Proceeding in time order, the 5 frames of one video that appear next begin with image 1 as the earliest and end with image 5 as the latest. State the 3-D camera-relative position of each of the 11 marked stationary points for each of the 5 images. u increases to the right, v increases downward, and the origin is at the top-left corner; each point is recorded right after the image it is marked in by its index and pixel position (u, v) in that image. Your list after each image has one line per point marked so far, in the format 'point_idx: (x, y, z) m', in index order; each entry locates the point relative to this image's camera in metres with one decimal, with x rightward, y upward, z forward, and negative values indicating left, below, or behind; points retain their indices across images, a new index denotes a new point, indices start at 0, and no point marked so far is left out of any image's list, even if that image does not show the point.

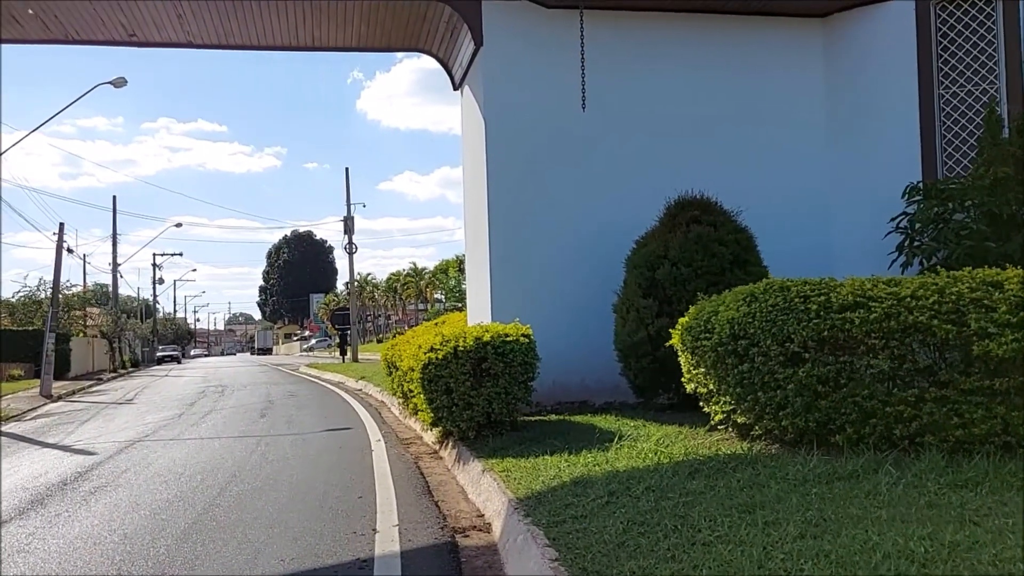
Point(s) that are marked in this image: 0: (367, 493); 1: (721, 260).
0: (-1.4, -2.0, +8.3) m
1: (+2.4, +0.3, +9.8) m
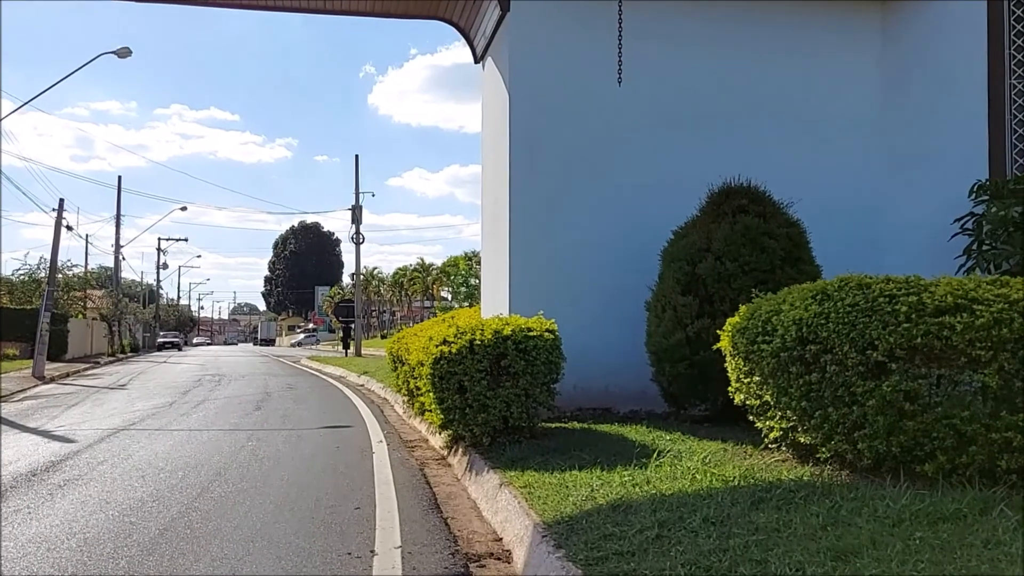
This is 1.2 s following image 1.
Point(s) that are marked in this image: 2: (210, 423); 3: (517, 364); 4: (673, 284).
0: (-1.3, -1.9, +7.3) m
1: (+2.7, +0.3, +8.7) m
2: (-5.1, -2.3, +14.2) m
3: (0.0, -0.7, +8.2) m
4: (+1.7, 0.0, +9.0) m
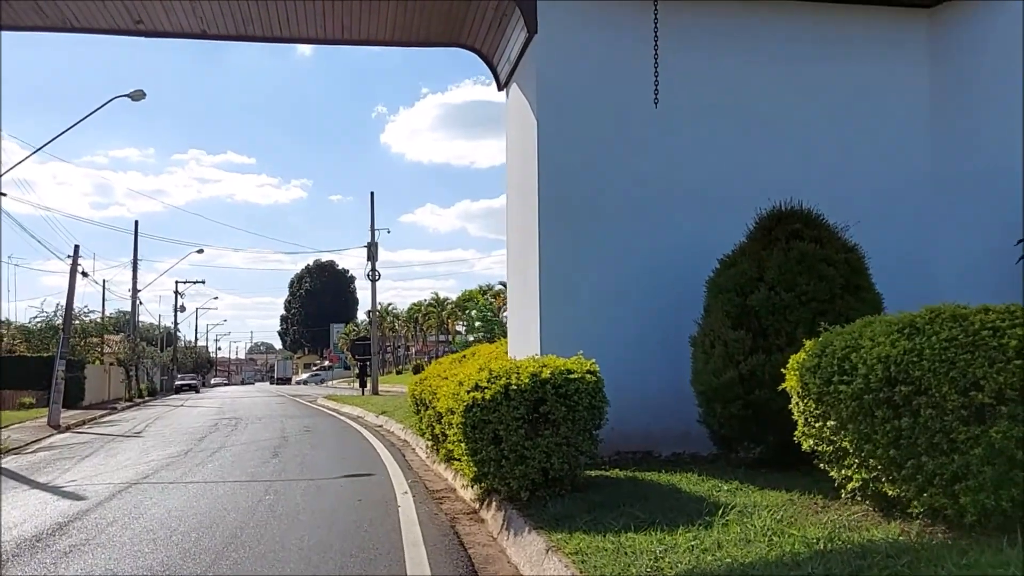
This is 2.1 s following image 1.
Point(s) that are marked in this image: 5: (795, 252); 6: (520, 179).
0: (-0.9, -2.2, +6.6) m
1: (+3.0, 0.0, +8.0) m
2: (-4.6, -3.0, +13.5) m
3: (+0.4, -1.1, +7.4) m
4: (+2.1, -0.3, +8.3) m
5: (+2.7, +0.3, +8.1) m
6: (+0.1, +1.5, +11.5) m
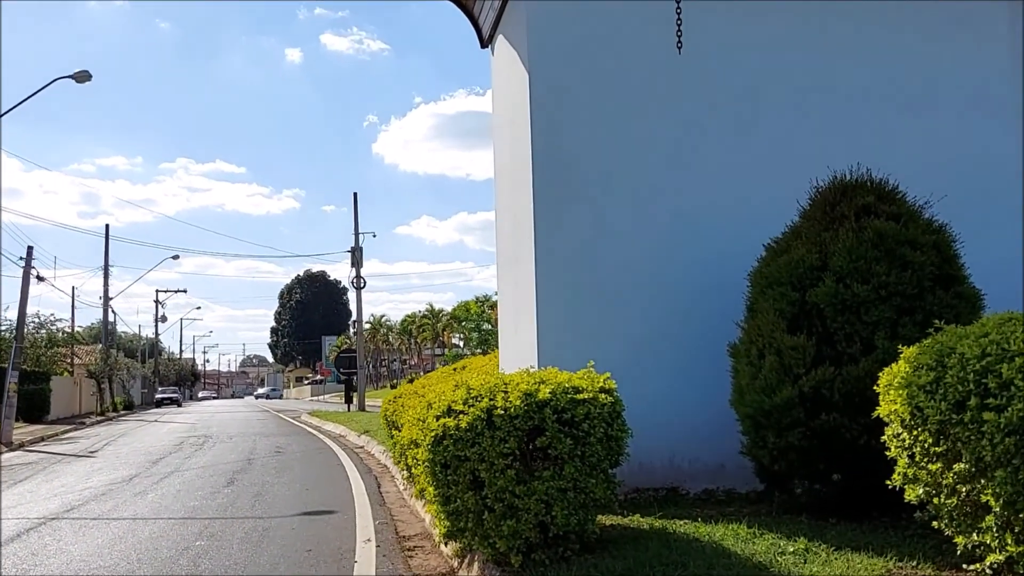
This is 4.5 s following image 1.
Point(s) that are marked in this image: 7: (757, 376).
0: (-1.0, -2.1, +4.6) m
1: (+2.9, +0.1, +6.0) m
2: (-4.8, -3.0, +11.5) m
3: (+0.3, -1.0, +5.5) m
4: (+2.0, -0.2, +6.4) m
5: (+2.6, +0.4, +6.2) m
6: (0.0, +1.5, +9.6) m
7: (+1.9, -0.7, +6.4) m
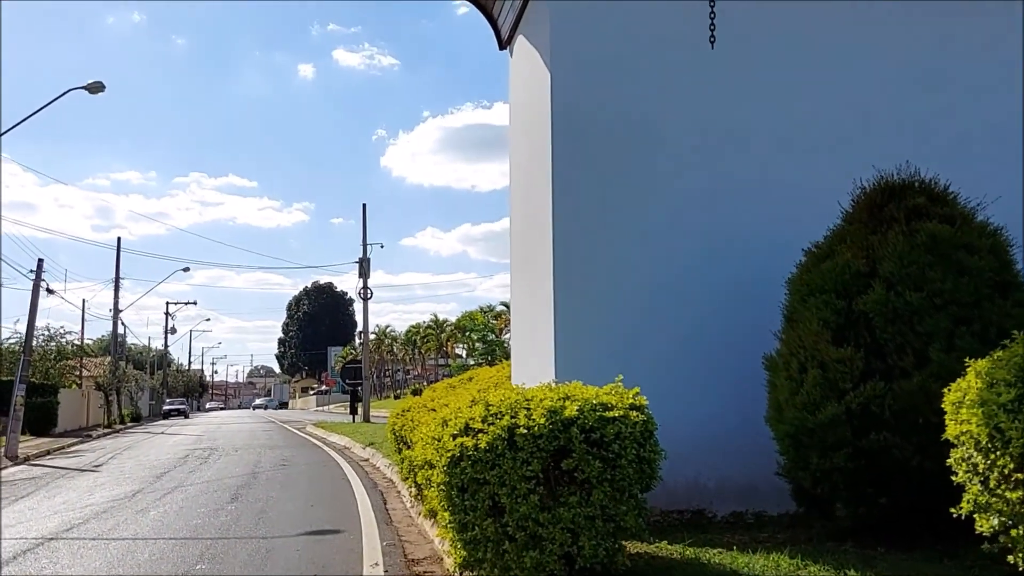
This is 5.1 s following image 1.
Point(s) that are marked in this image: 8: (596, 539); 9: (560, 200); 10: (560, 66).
0: (-0.9, -2.2, +4.1) m
1: (+3.1, 0.0, +5.5) m
2: (-4.6, -3.1, +11.0) m
3: (+0.4, -1.1, +5.0) m
4: (+2.1, -0.3, +5.9) m
5: (+2.8, +0.4, +5.7) m
6: (+0.1, +1.4, +9.1) m
7: (+2.0, -0.7, +5.9) m
8: (+0.5, -1.5, +5.0) m
9: (+0.4, +0.8, +7.7) m
10: (+0.4, +2.1, +7.9) m
